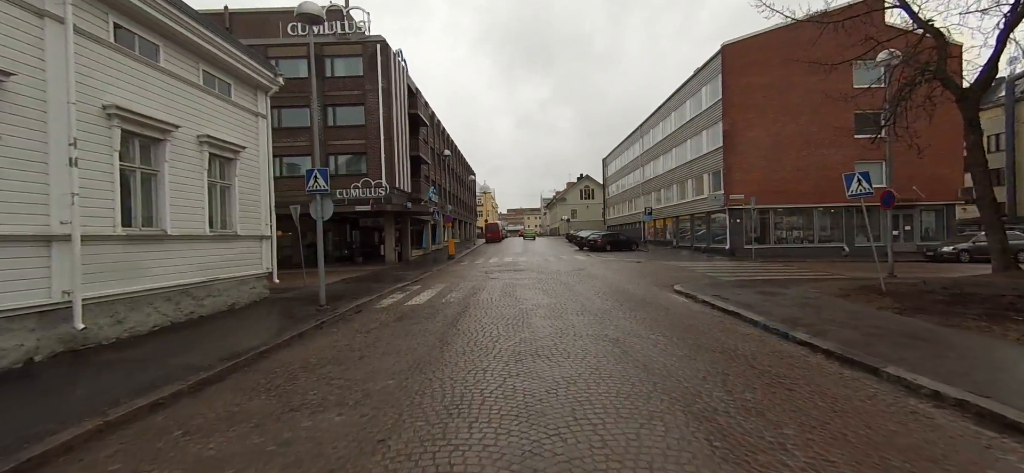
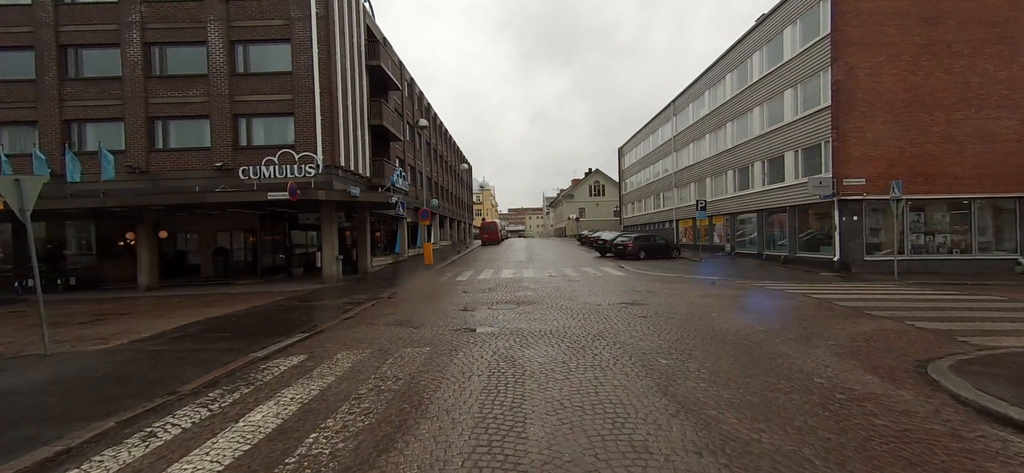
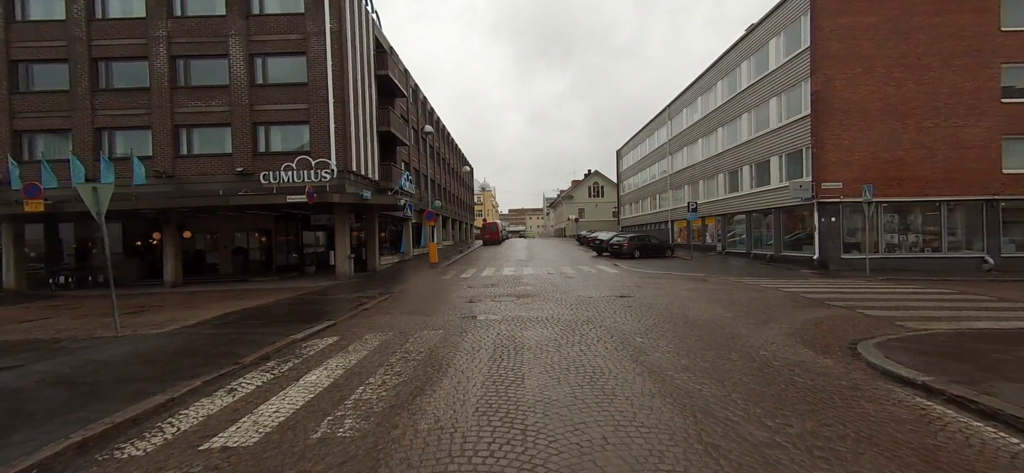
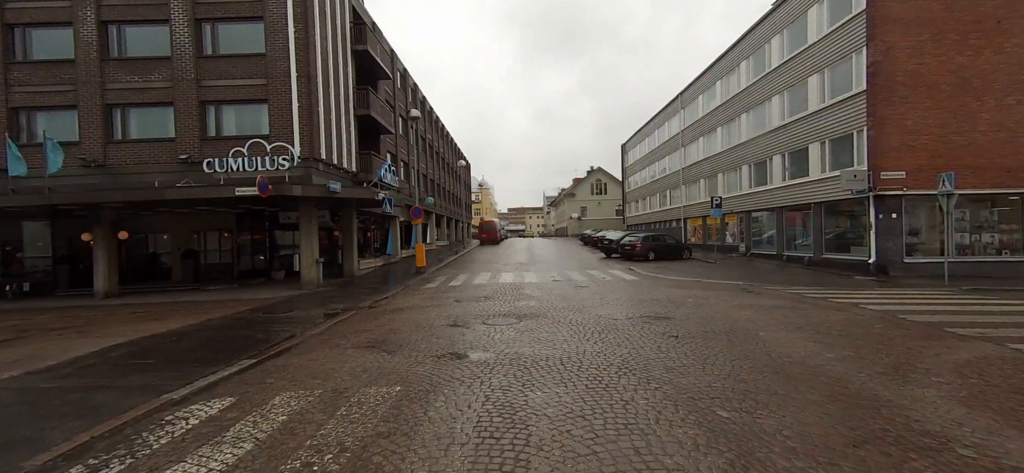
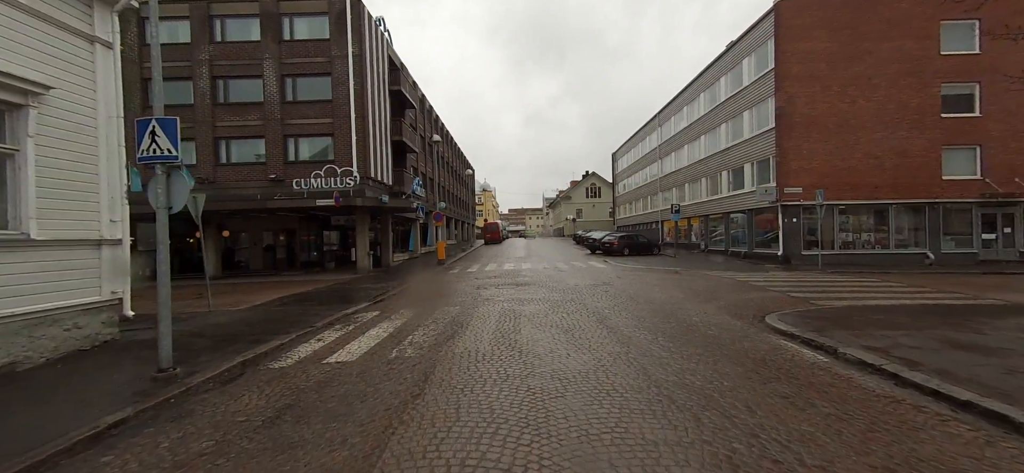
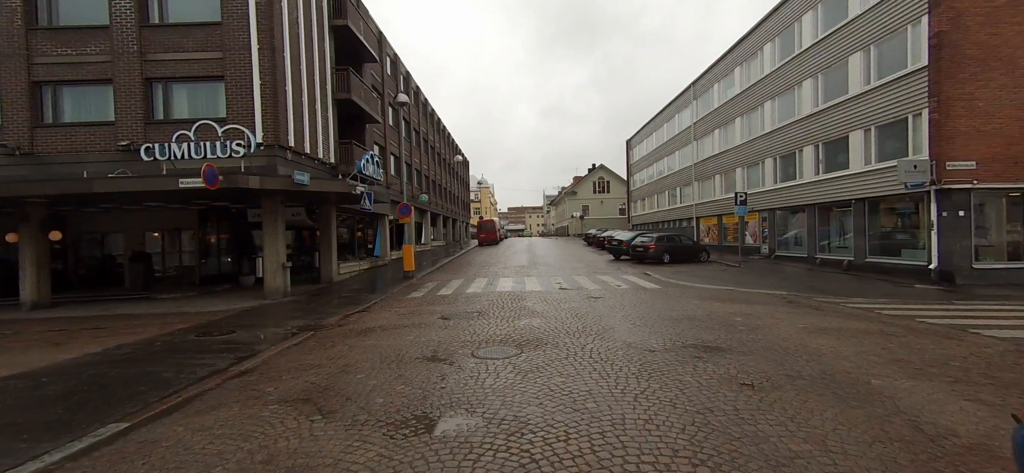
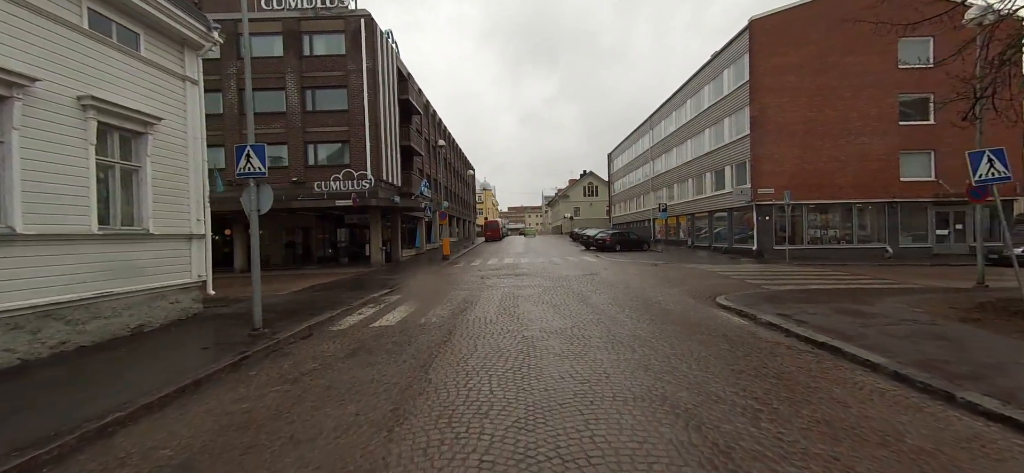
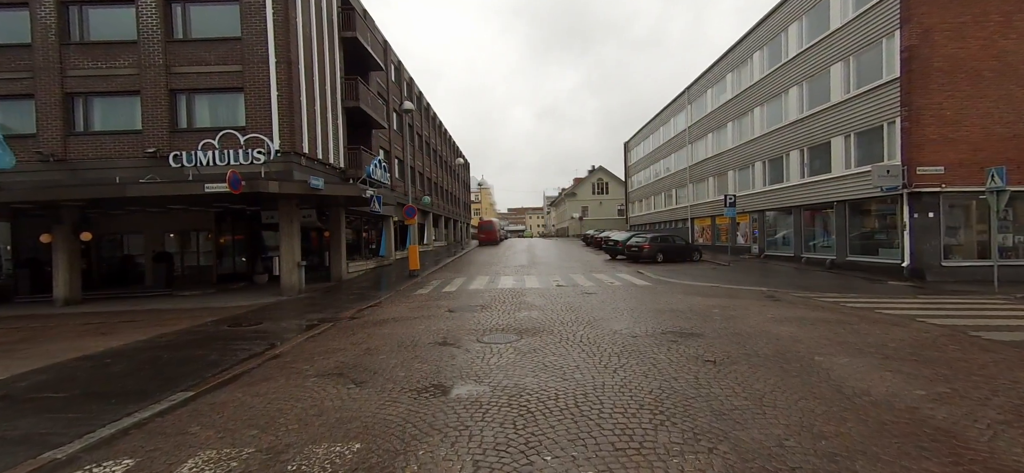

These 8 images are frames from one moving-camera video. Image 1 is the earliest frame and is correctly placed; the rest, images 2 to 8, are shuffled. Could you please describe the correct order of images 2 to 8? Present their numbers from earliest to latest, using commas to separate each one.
7, 5, 3, 2, 4, 8, 6
